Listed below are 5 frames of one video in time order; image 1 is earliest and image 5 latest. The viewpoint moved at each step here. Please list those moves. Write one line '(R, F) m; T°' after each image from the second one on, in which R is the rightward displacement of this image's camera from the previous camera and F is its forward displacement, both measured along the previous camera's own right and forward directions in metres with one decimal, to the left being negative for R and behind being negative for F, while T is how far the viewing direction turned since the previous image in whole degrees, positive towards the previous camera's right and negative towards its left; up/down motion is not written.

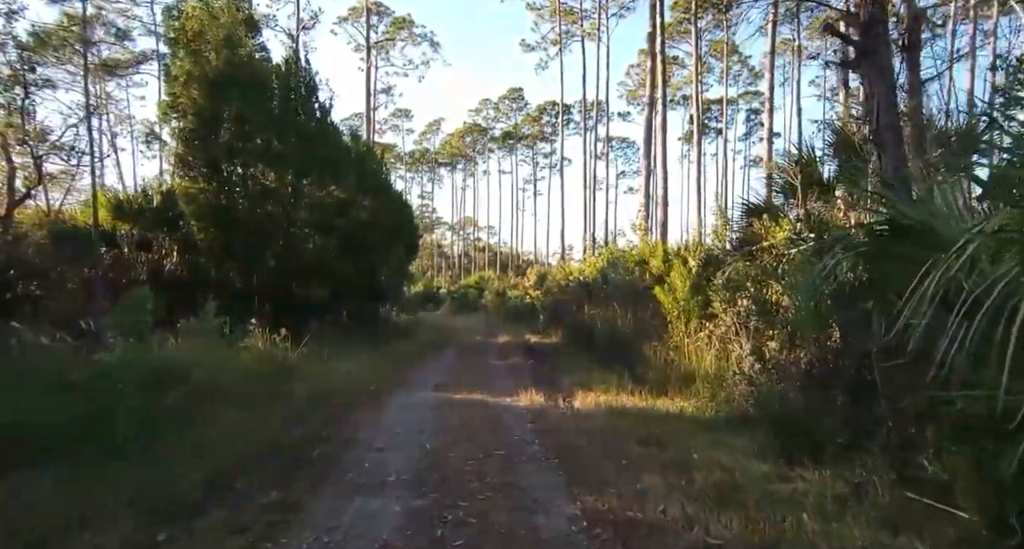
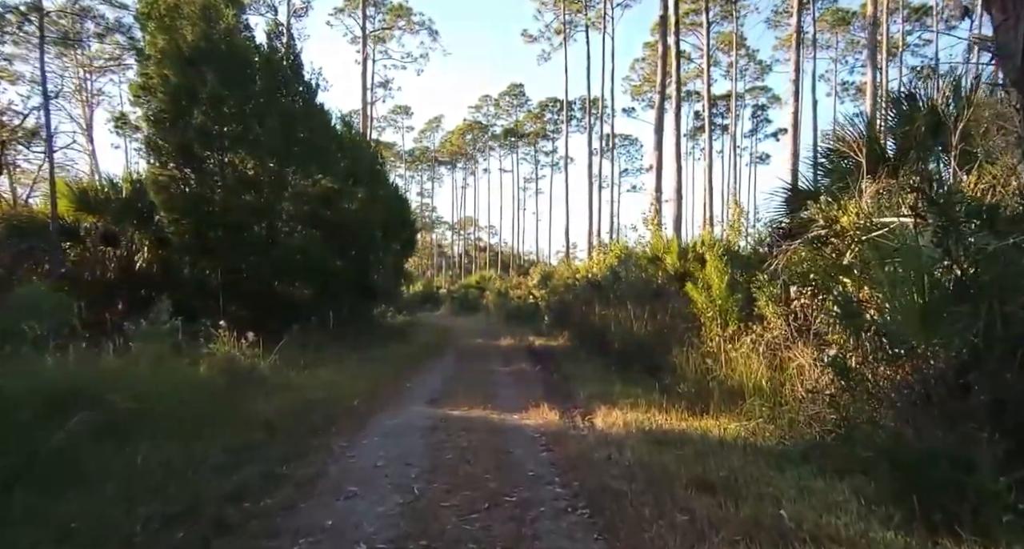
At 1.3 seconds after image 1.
(-0.1, +1.5) m; 0°
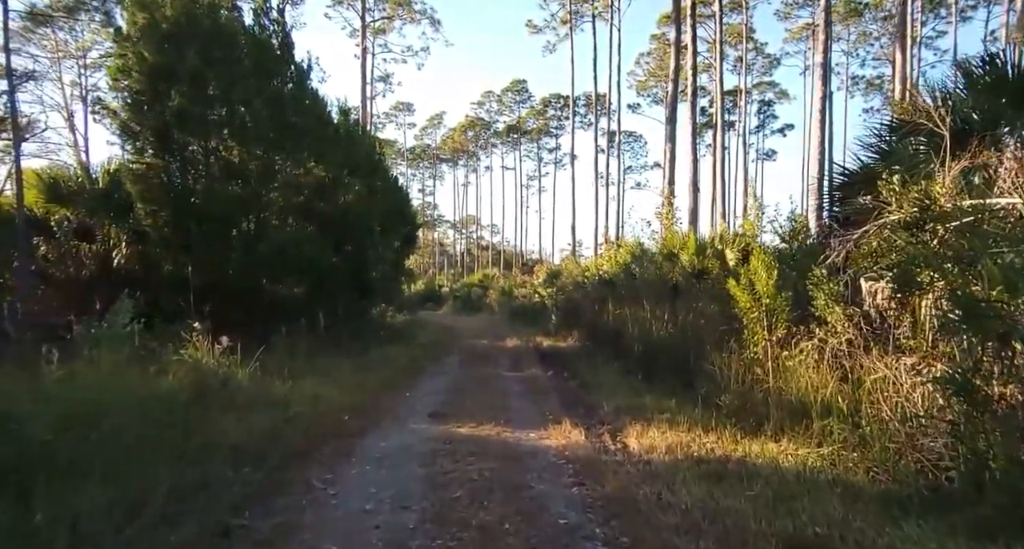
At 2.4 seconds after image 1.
(-0.2, +1.2) m; 0°
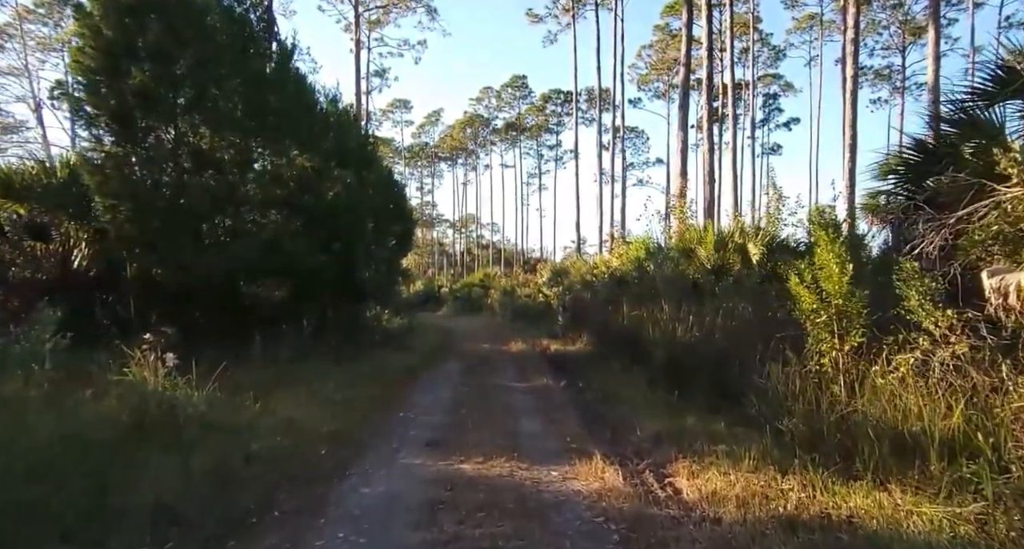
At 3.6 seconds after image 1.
(-0.1, +1.4) m; 0°
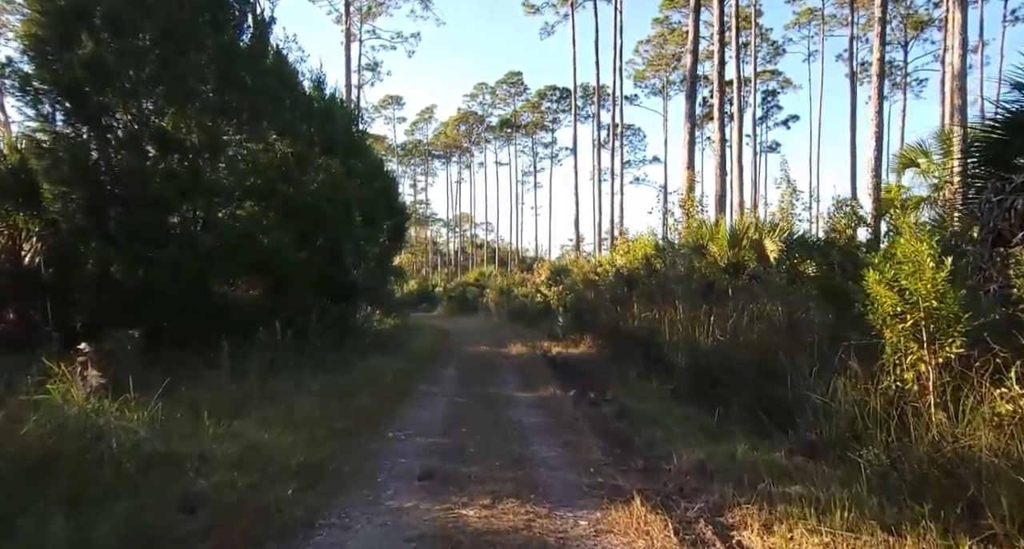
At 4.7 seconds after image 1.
(-0.2, +1.2) m; +1°
